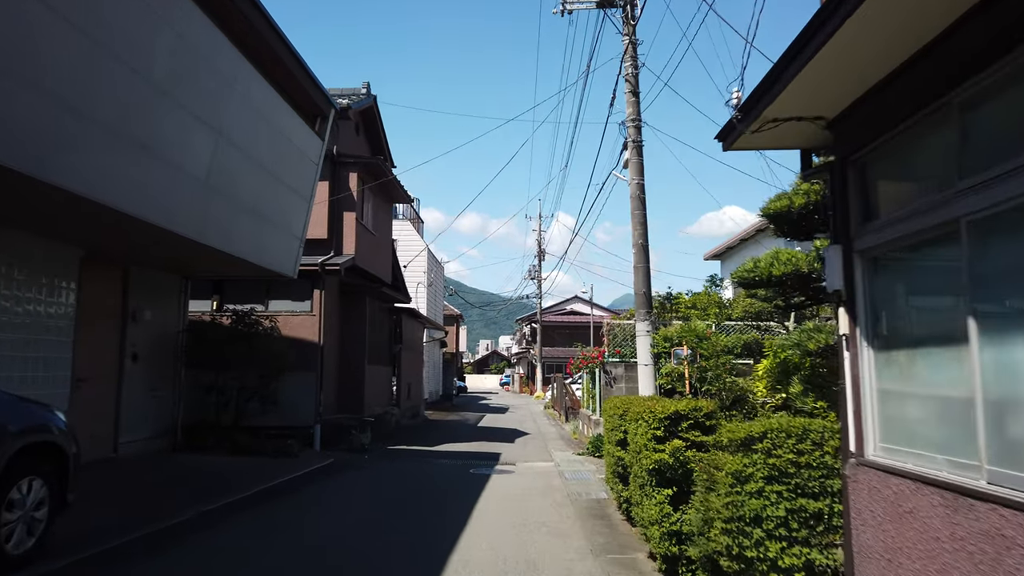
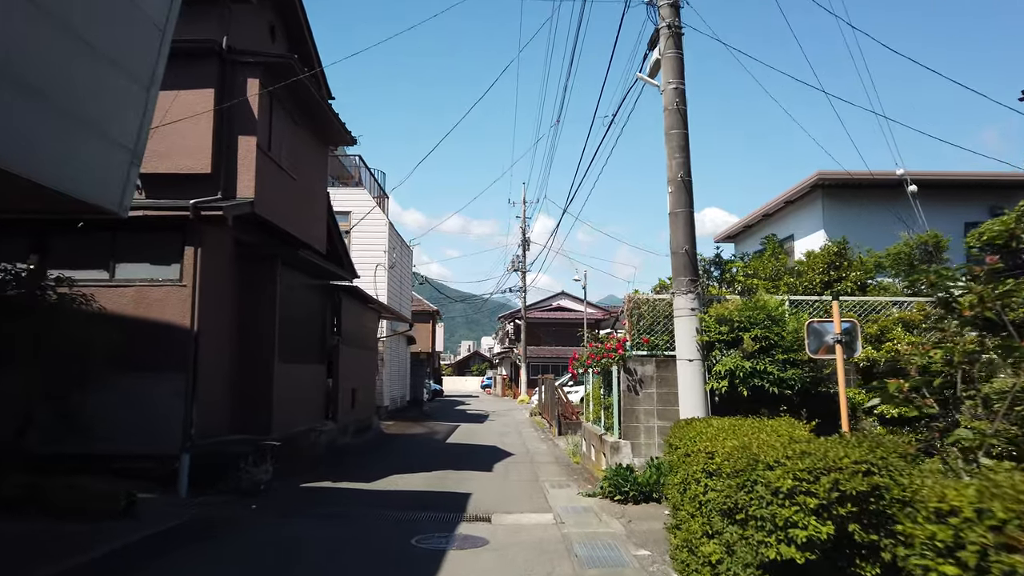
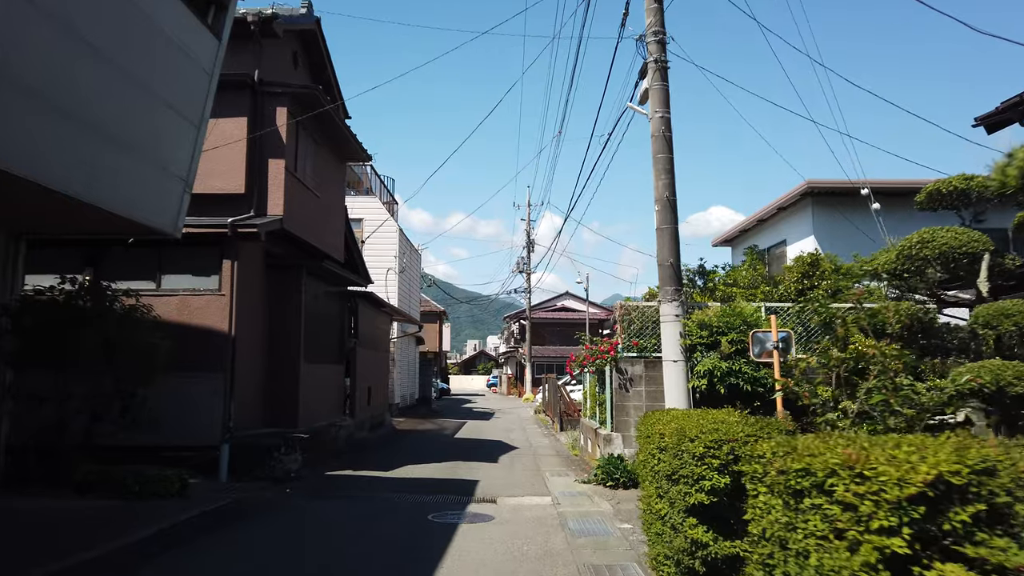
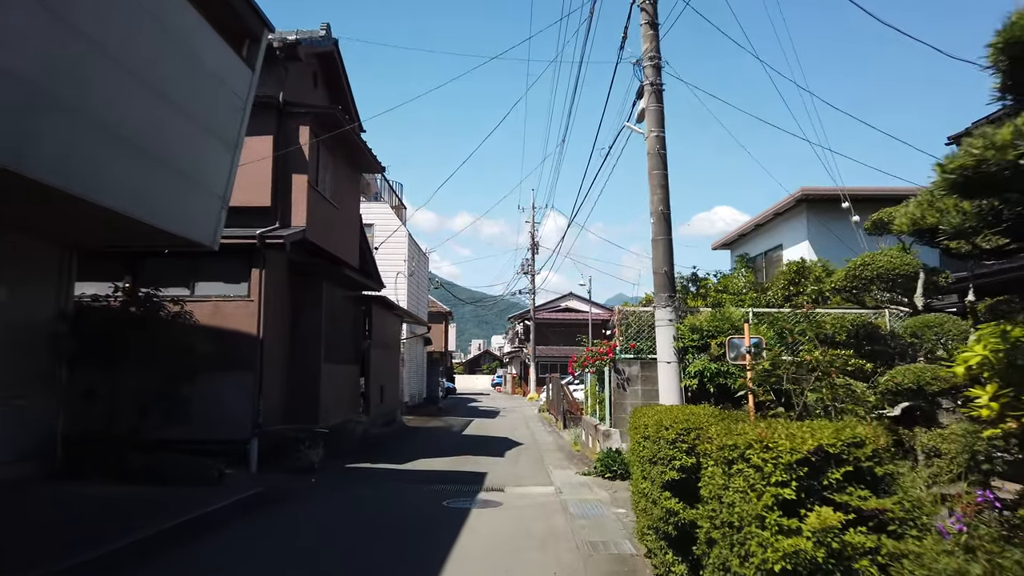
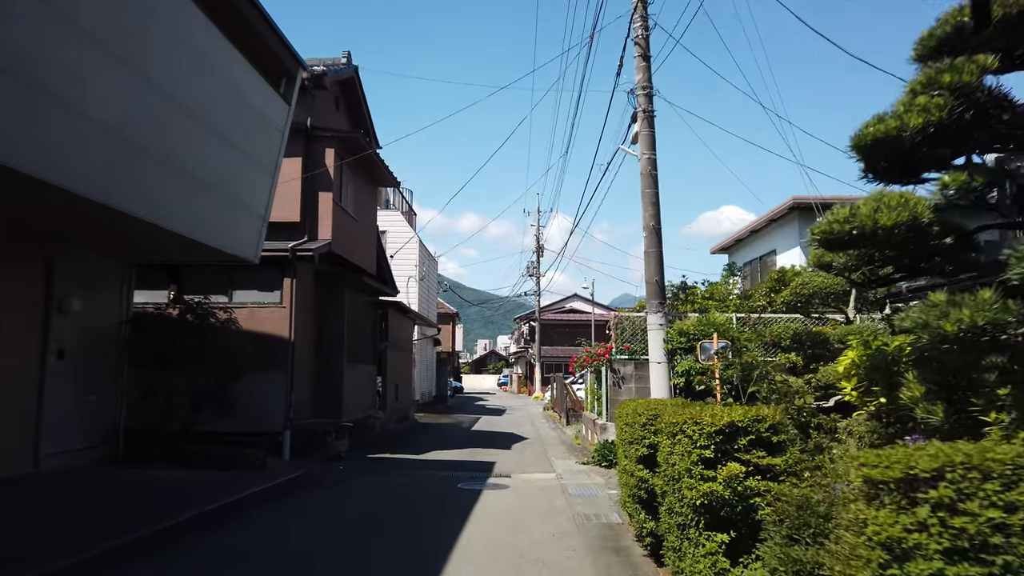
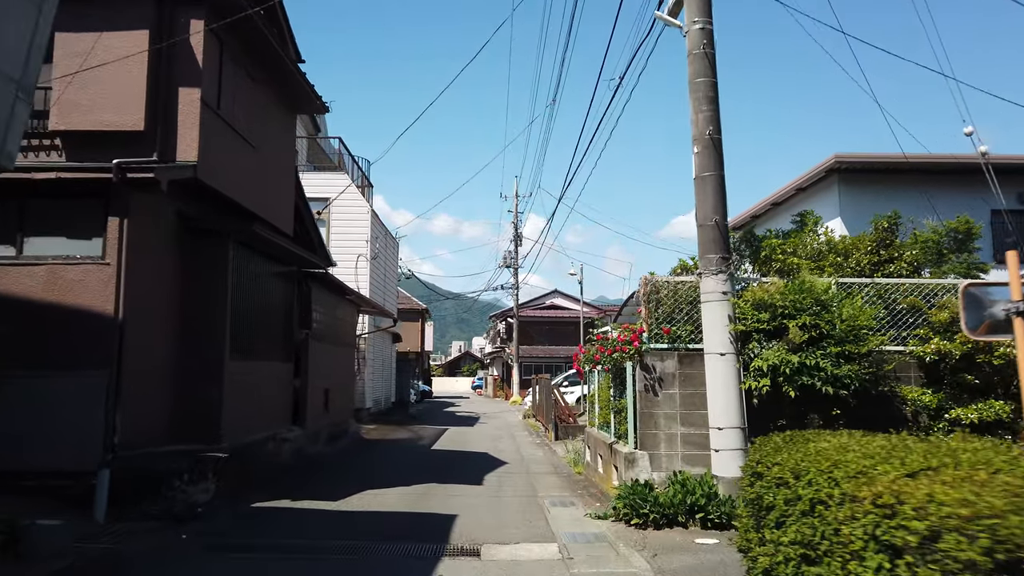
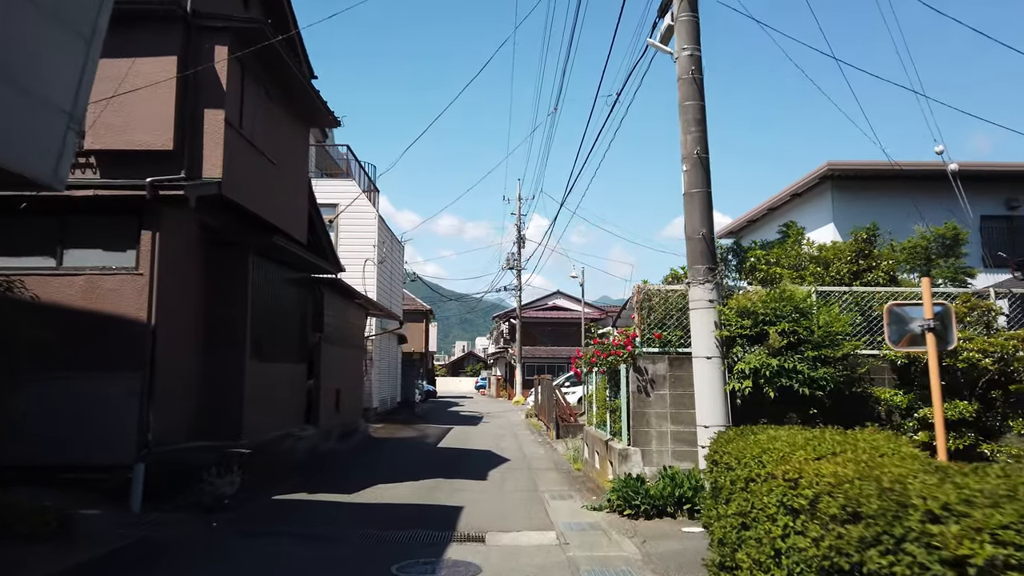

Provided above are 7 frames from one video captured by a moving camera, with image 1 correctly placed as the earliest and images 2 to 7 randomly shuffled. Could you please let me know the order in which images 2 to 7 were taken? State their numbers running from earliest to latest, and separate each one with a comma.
5, 4, 3, 2, 7, 6
